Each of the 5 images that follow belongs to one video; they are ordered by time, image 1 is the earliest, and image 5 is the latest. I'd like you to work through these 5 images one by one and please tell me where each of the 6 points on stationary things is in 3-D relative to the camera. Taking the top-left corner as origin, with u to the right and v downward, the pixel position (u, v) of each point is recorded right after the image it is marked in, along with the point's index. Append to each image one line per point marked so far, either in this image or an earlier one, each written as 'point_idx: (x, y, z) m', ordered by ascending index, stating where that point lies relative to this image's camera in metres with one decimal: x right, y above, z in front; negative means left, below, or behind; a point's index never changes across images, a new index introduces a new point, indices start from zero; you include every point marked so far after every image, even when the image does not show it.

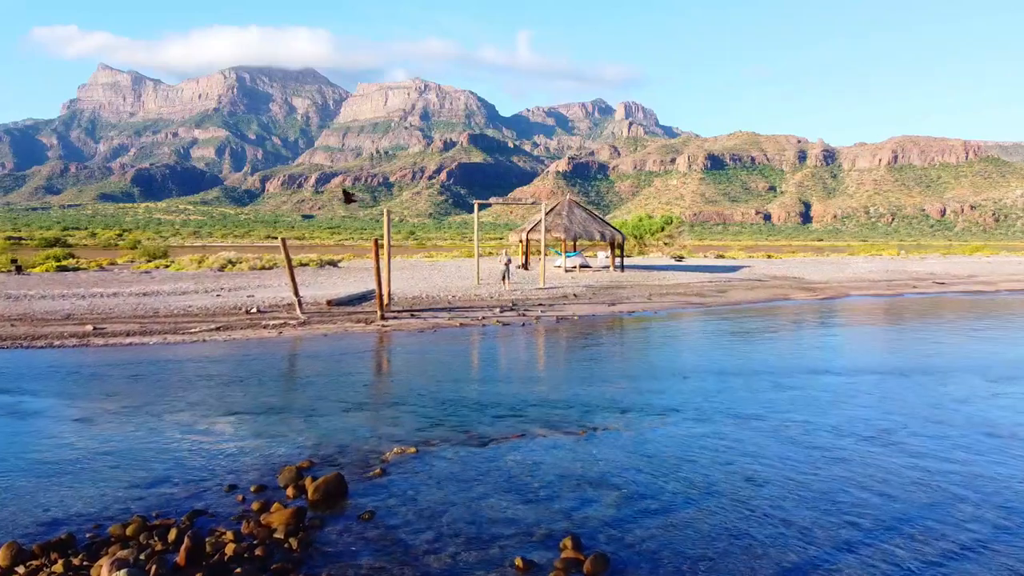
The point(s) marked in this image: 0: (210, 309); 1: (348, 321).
0: (-6.6, -0.4, +16.4) m
1: (-3.6, -0.7, +16.3) m
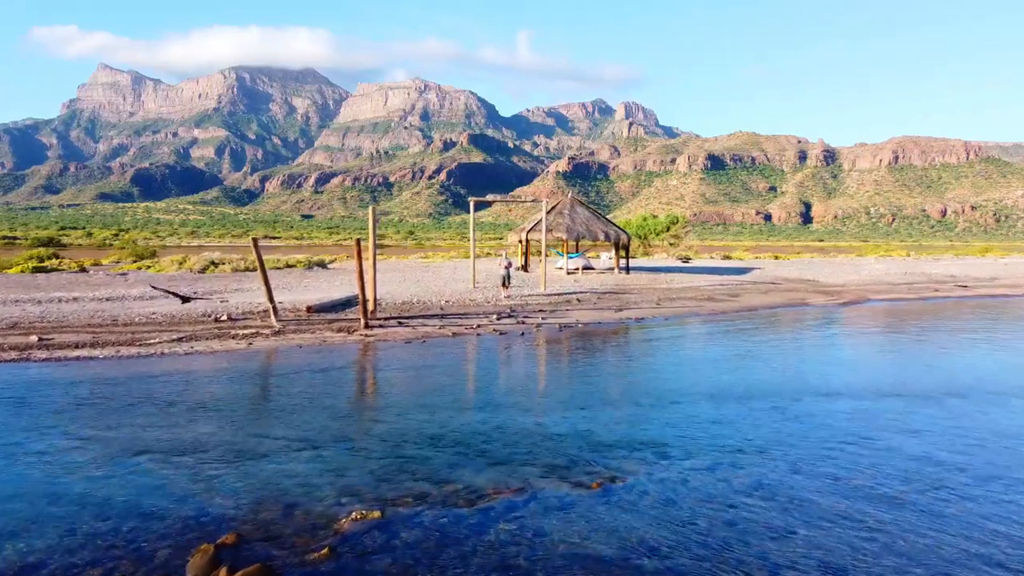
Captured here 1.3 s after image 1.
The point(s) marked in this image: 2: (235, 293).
0: (-6.7, -0.5, +14.9) m
1: (-3.7, -0.8, +14.8) m
2: (-6.7, -0.1, +18.2) m
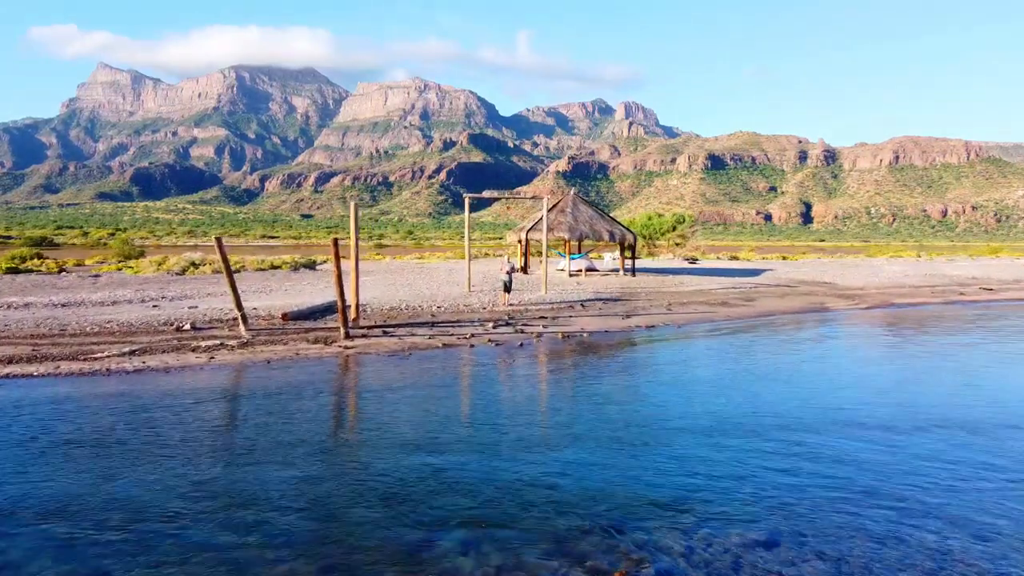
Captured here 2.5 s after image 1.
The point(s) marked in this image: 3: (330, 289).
0: (-6.7, -0.6, +13.4) m
1: (-3.7, -0.9, +13.3) m
2: (-6.8, -0.2, +16.6) m
3: (-4.8, 0.0, +19.8) m
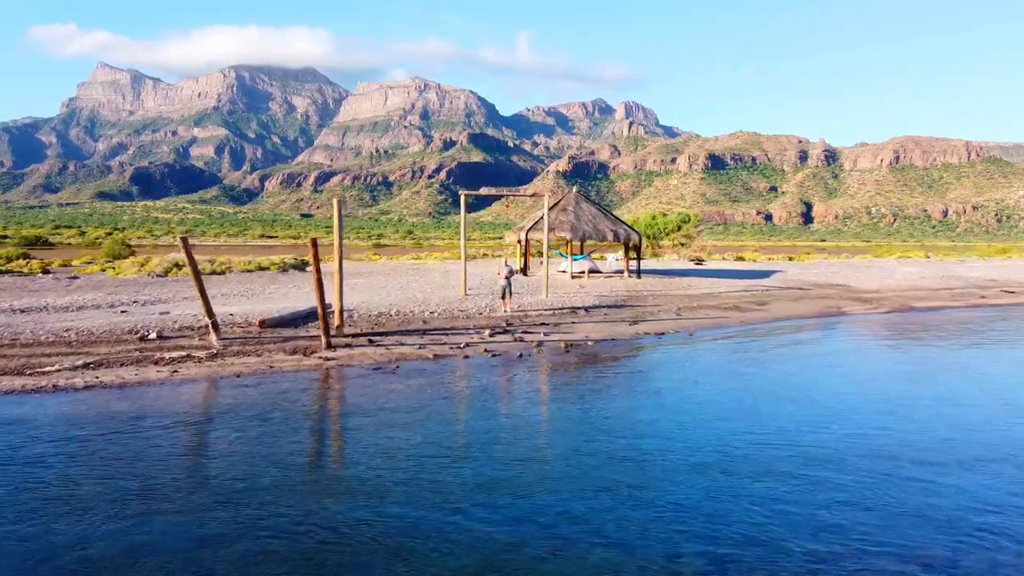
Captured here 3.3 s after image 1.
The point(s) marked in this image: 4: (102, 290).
0: (-6.8, -0.7, +12.2) m
1: (-3.8, -1.0, +12.1) m
2: (-6.8, -0.3, +15.5) m
3: (-4.8, -0.1, +18.7) m
4: (-9.9, 0.0, +18.1) m
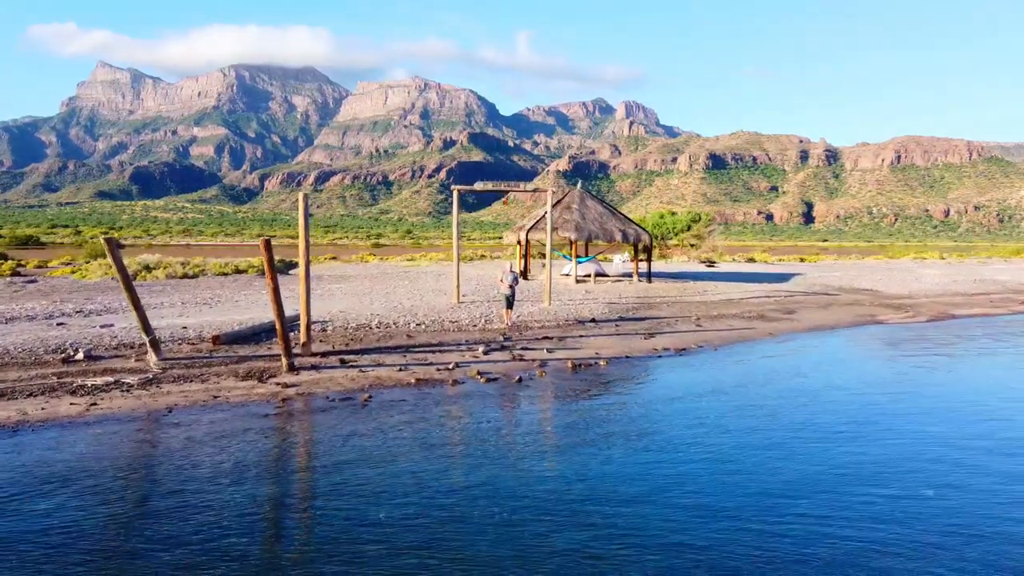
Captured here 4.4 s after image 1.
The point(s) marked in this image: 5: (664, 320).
0: (-6.8, -0.8, +10.3) m
1: (-3.8, -1.1, +10.2) m
2: (-6.8, -0.4, +13.5) m
3: (-4.9, -0.2, +16.8) m
4: (-9.9, -0.2, +16.1) m
5: (+3.5, -0.7, +17.9) m
